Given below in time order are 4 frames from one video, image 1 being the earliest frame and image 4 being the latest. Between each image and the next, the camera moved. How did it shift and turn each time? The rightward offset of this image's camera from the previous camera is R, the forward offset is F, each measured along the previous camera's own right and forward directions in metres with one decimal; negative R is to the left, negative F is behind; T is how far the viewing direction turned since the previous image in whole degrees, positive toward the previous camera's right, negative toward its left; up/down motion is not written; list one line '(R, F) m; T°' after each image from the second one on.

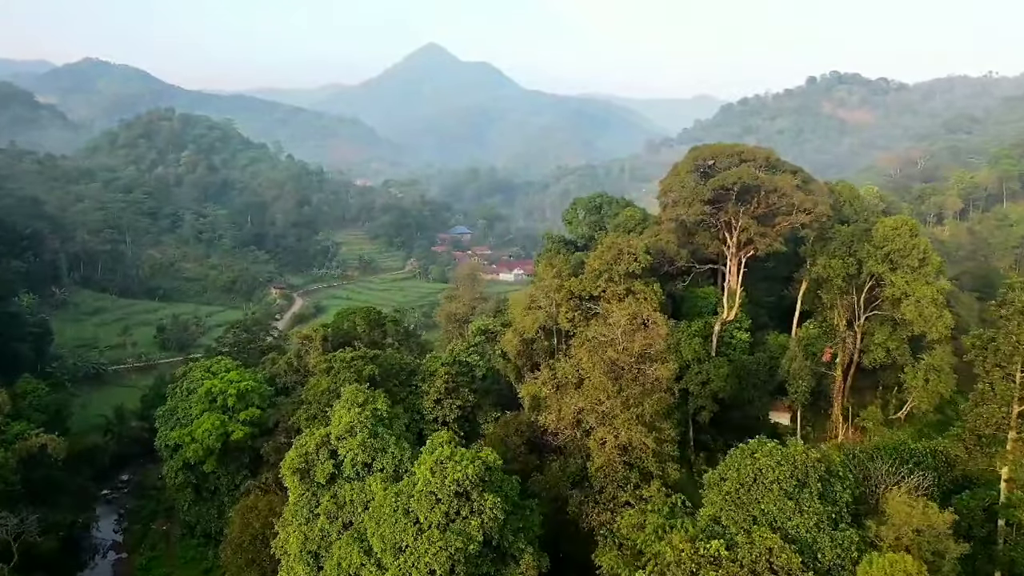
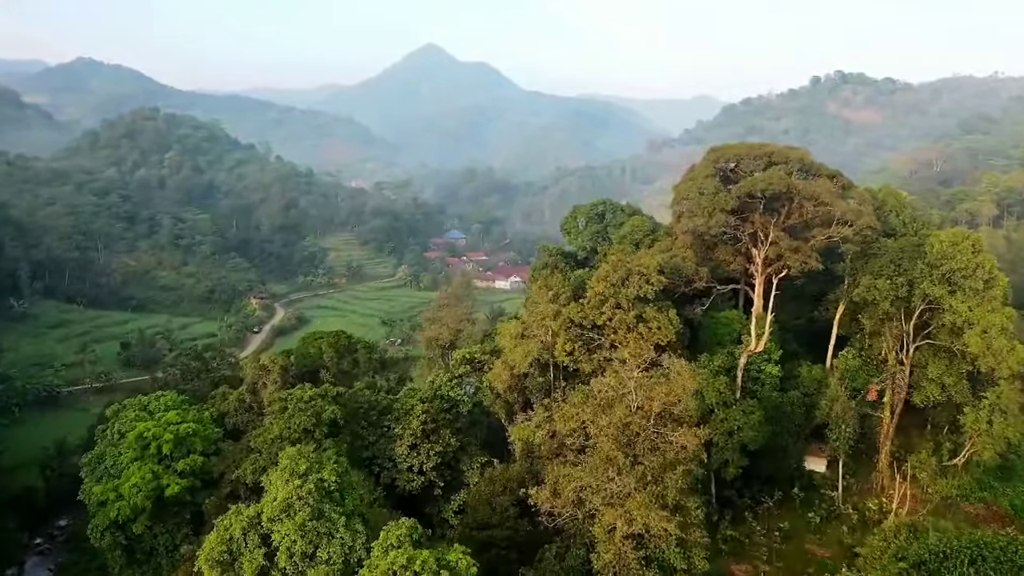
(+0.2, +2.8) m; 0°
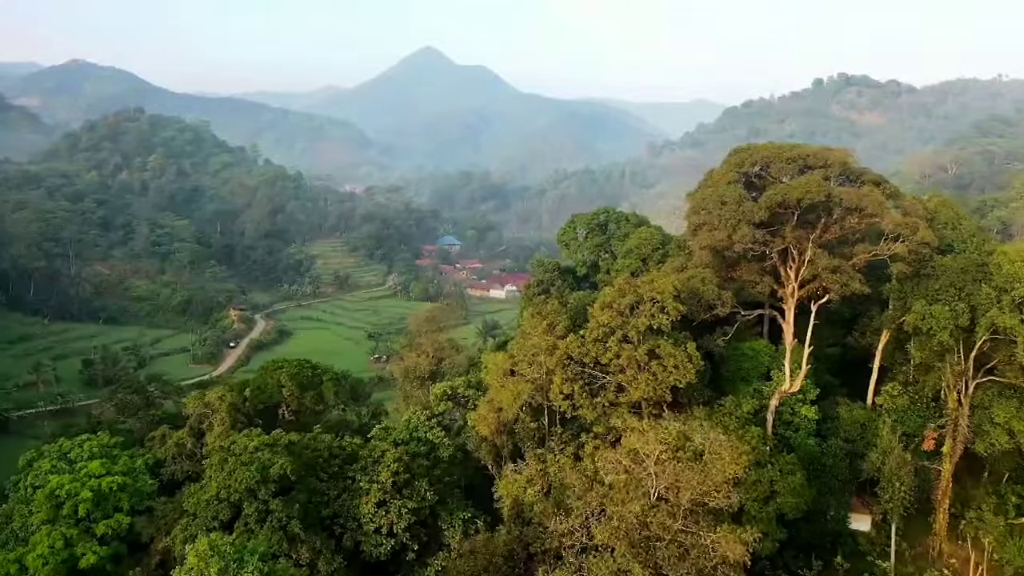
(+0.2, +2.5) m; 0°
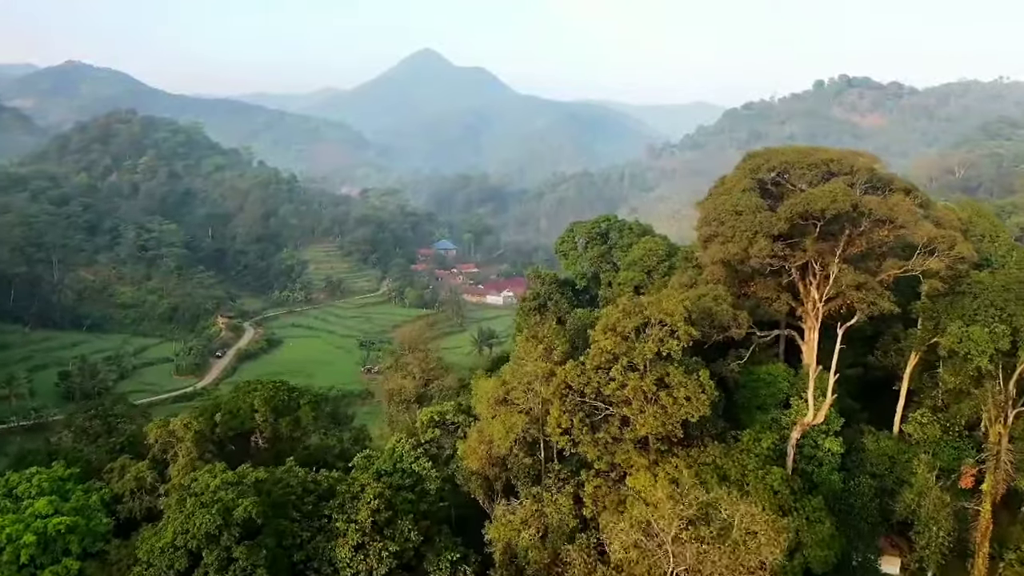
(+0.1, +1.3) m; 0°
